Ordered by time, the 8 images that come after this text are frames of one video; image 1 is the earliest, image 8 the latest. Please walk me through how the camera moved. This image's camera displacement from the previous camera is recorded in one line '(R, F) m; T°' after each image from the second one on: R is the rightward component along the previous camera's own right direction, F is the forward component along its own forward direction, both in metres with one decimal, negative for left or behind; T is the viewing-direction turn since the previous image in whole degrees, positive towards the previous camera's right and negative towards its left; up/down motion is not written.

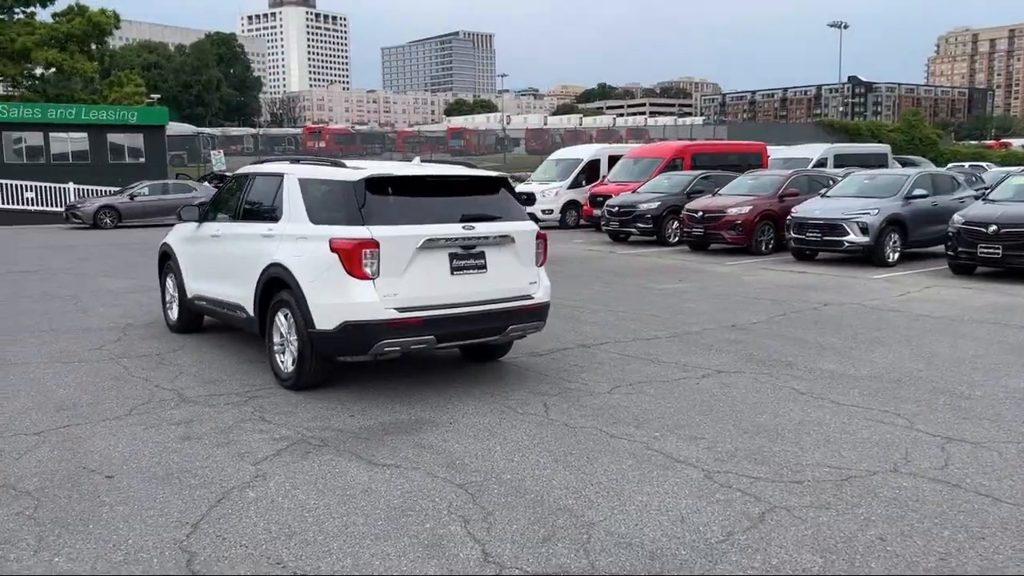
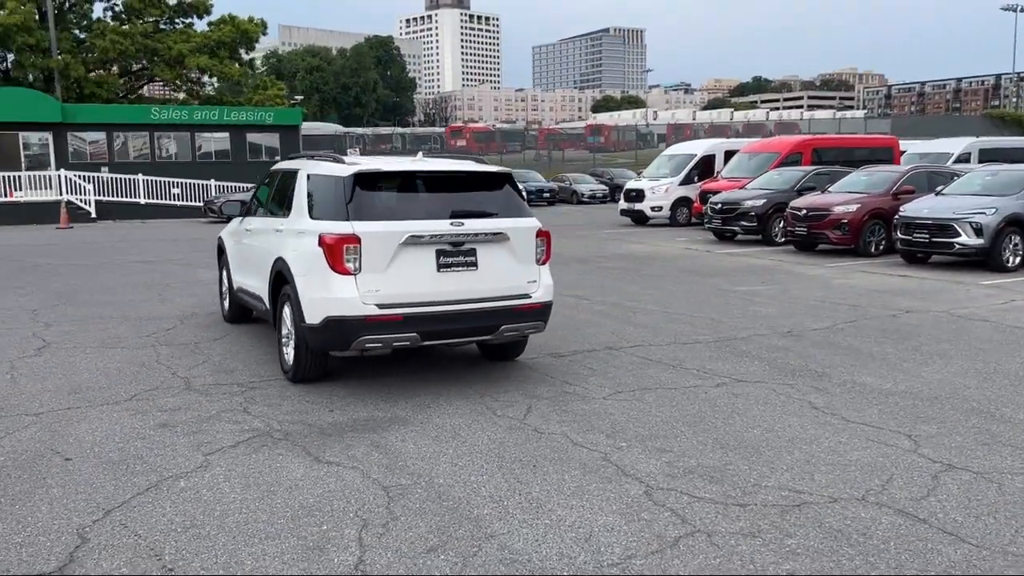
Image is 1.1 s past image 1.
(+1.1, +0.3) m; -10°
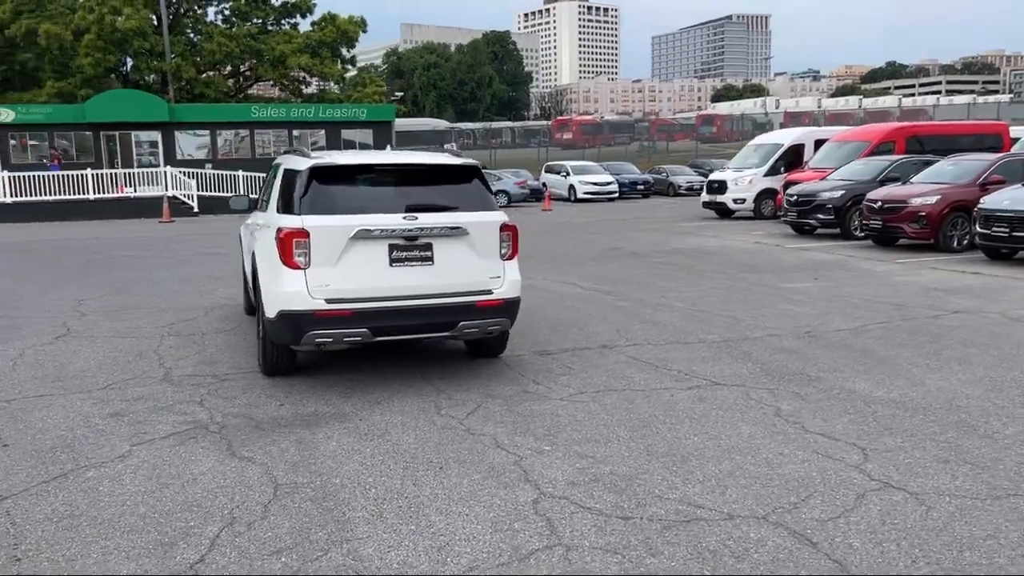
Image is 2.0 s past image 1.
(+1.1, +0.2) m; -8°
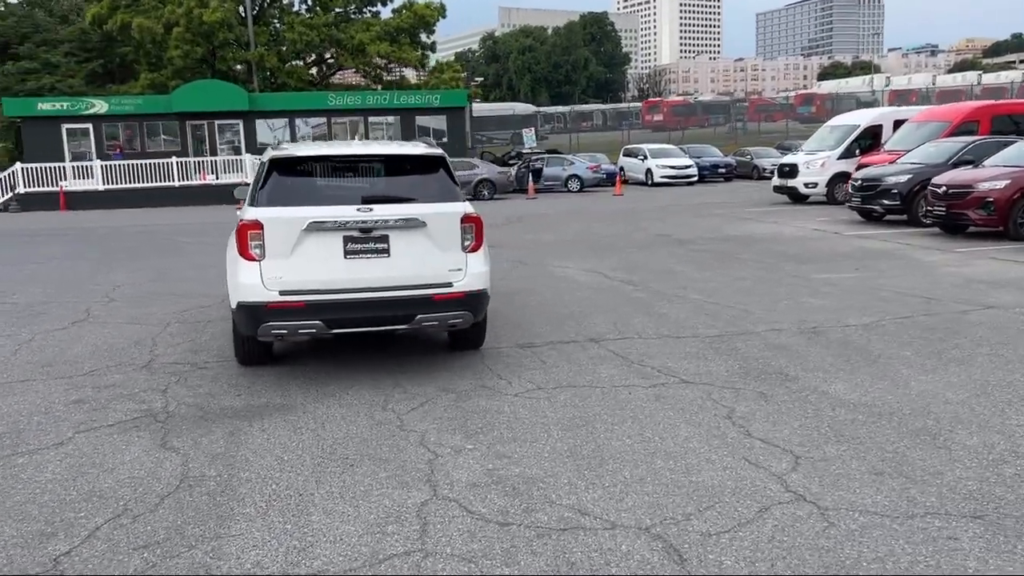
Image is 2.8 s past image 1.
(+1.0, +0.2) m; -6°
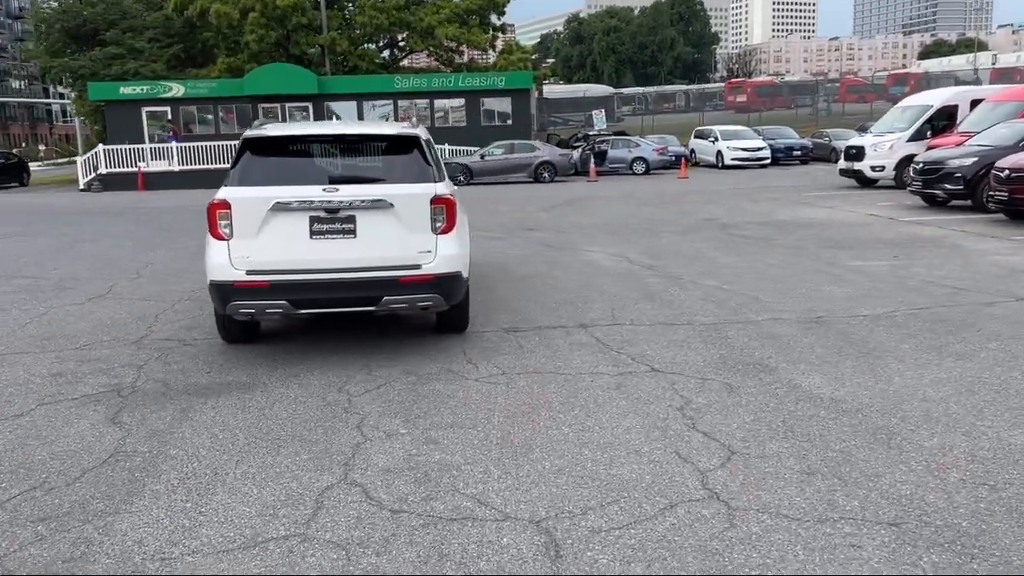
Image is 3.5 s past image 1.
(+0.8, +0.2) m; -5°
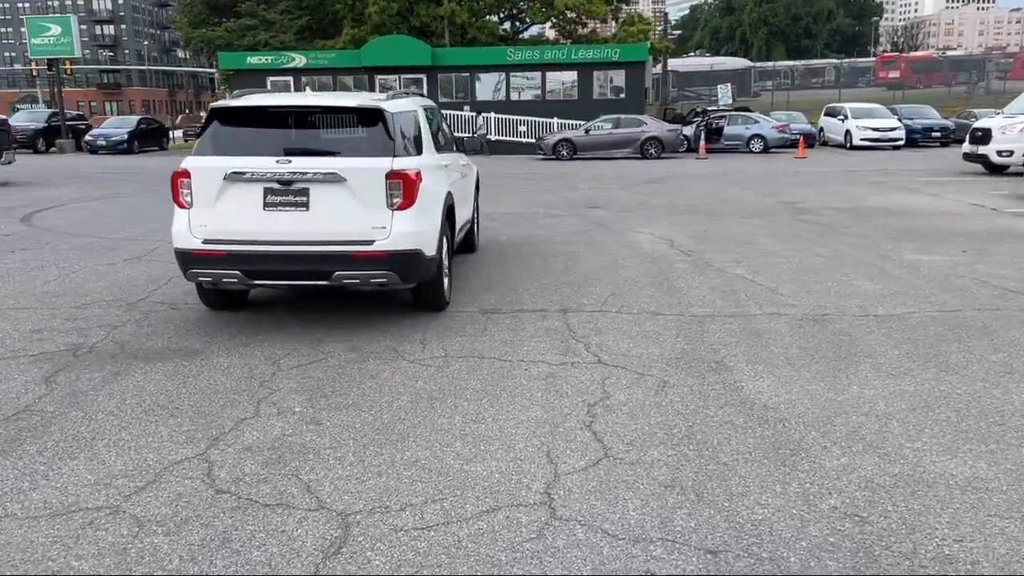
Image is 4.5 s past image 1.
(+1.3, +0.3) m; -9°
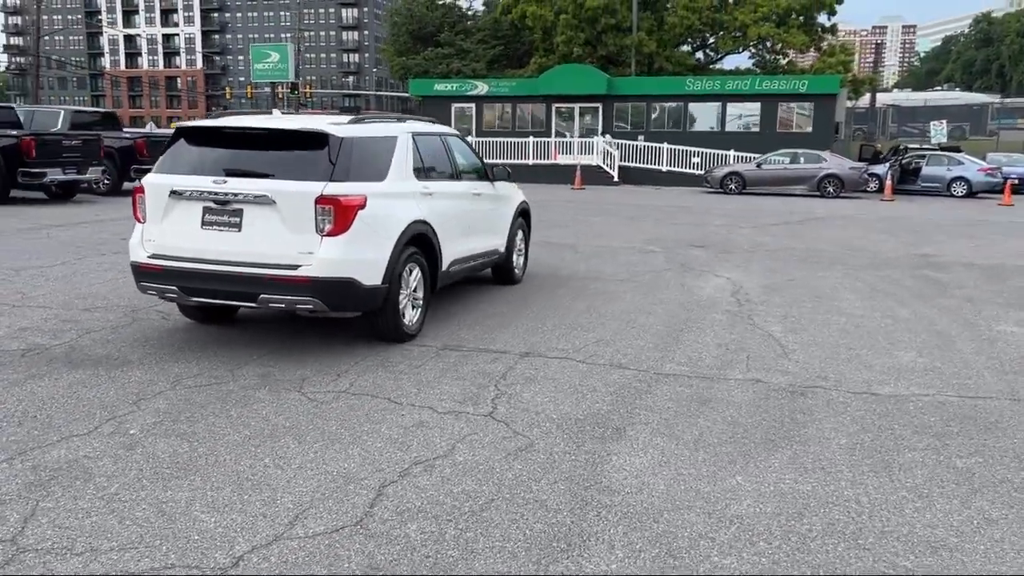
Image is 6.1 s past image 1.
(+1.9, +0.7) m; -14°
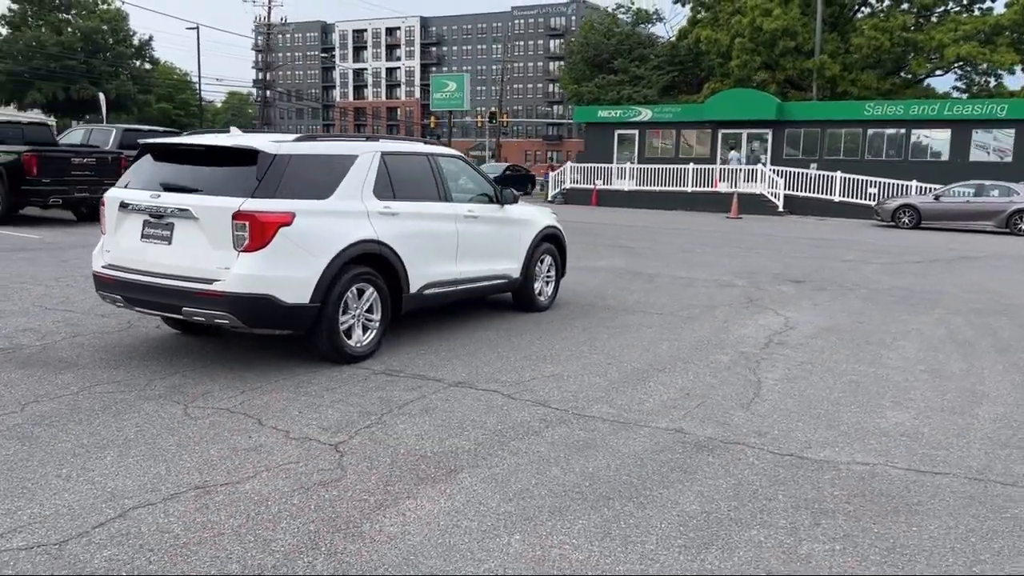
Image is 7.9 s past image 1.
(+2.0, +0.6) m; -13°
